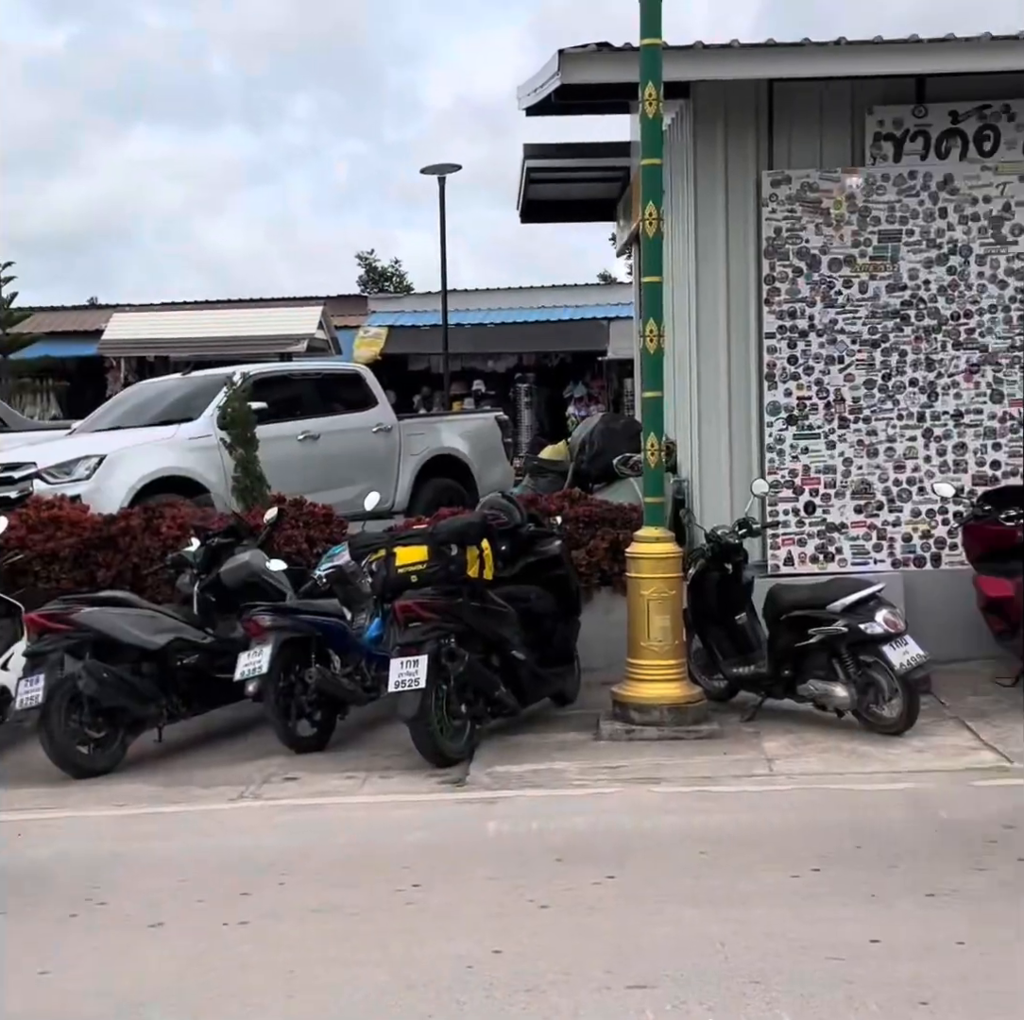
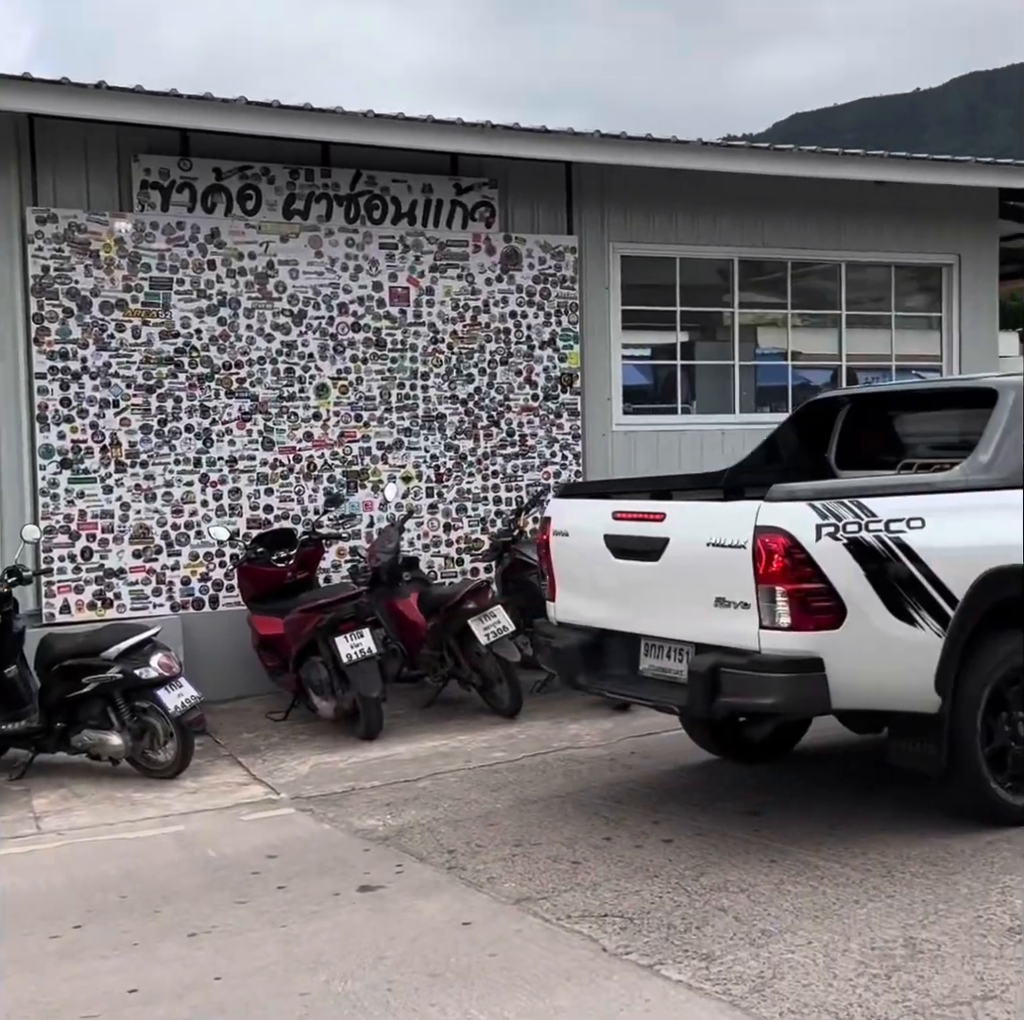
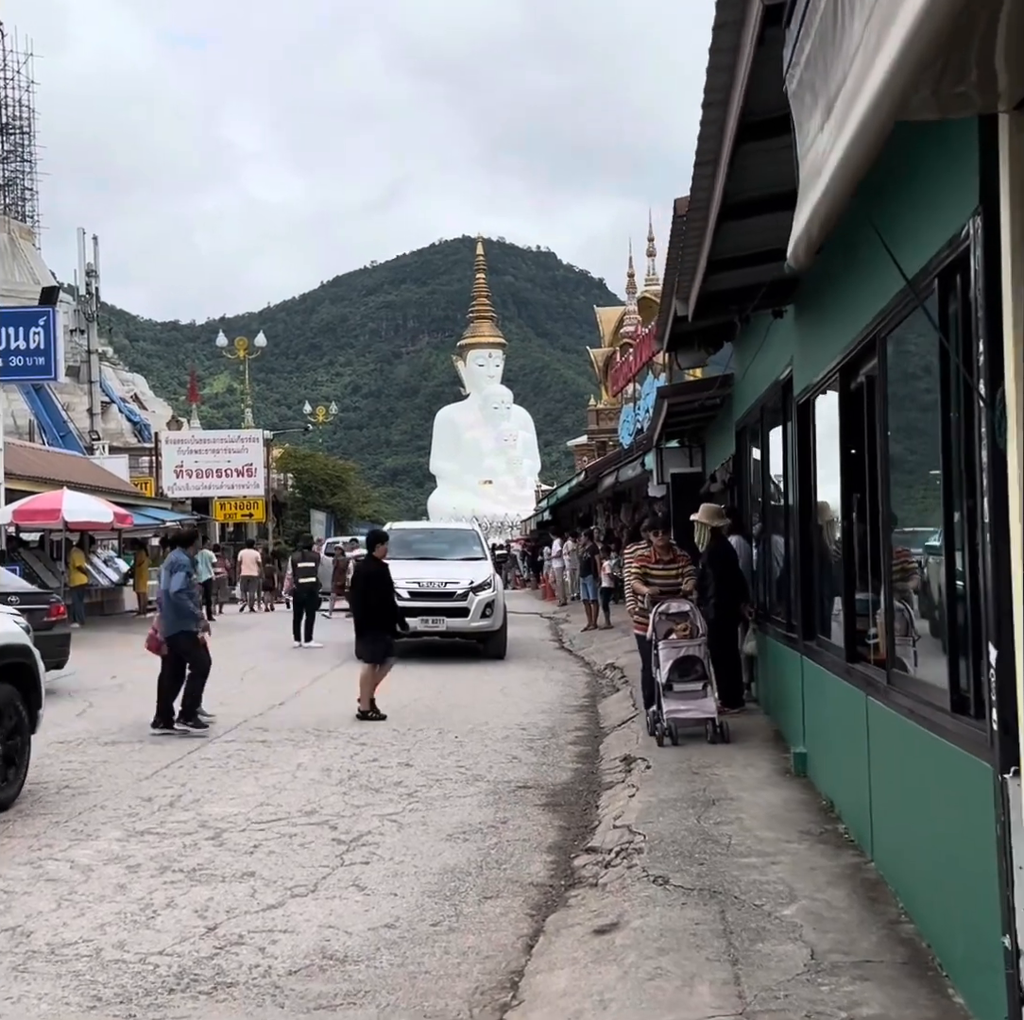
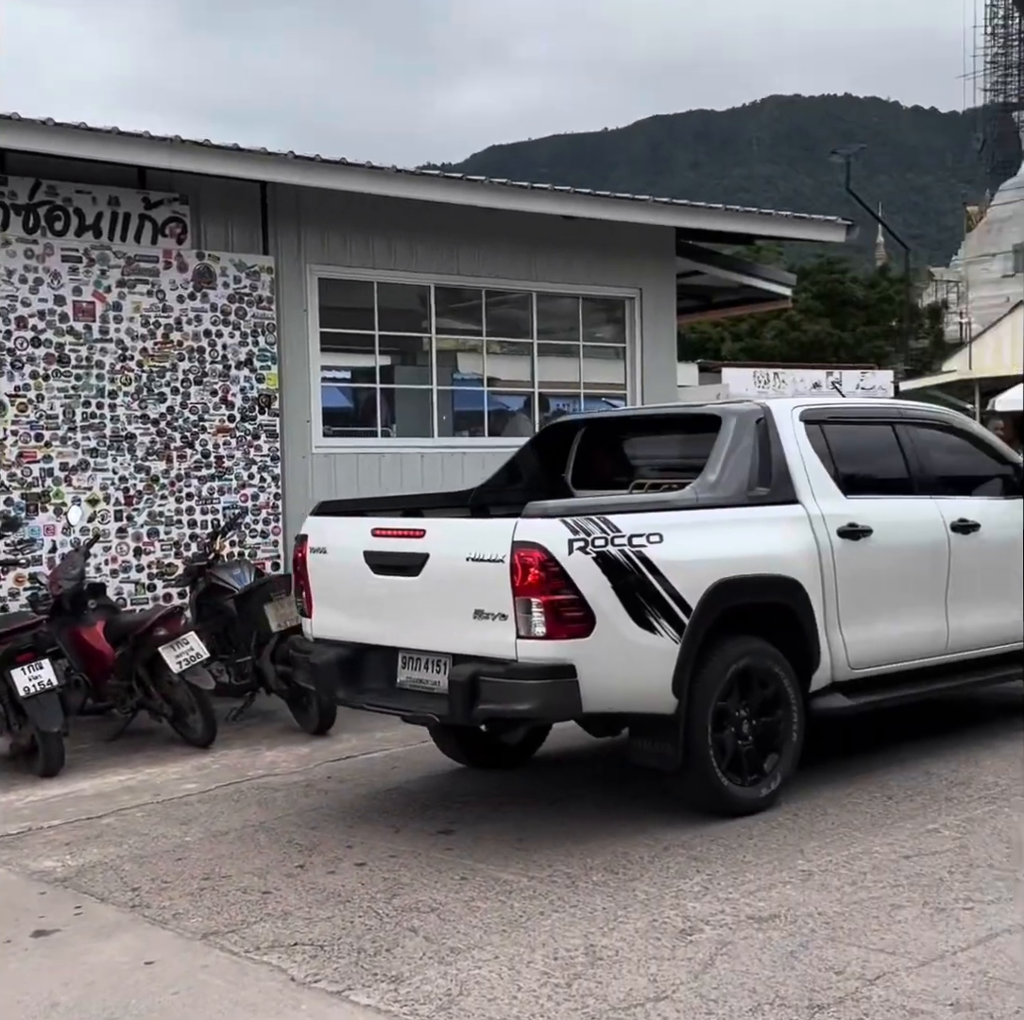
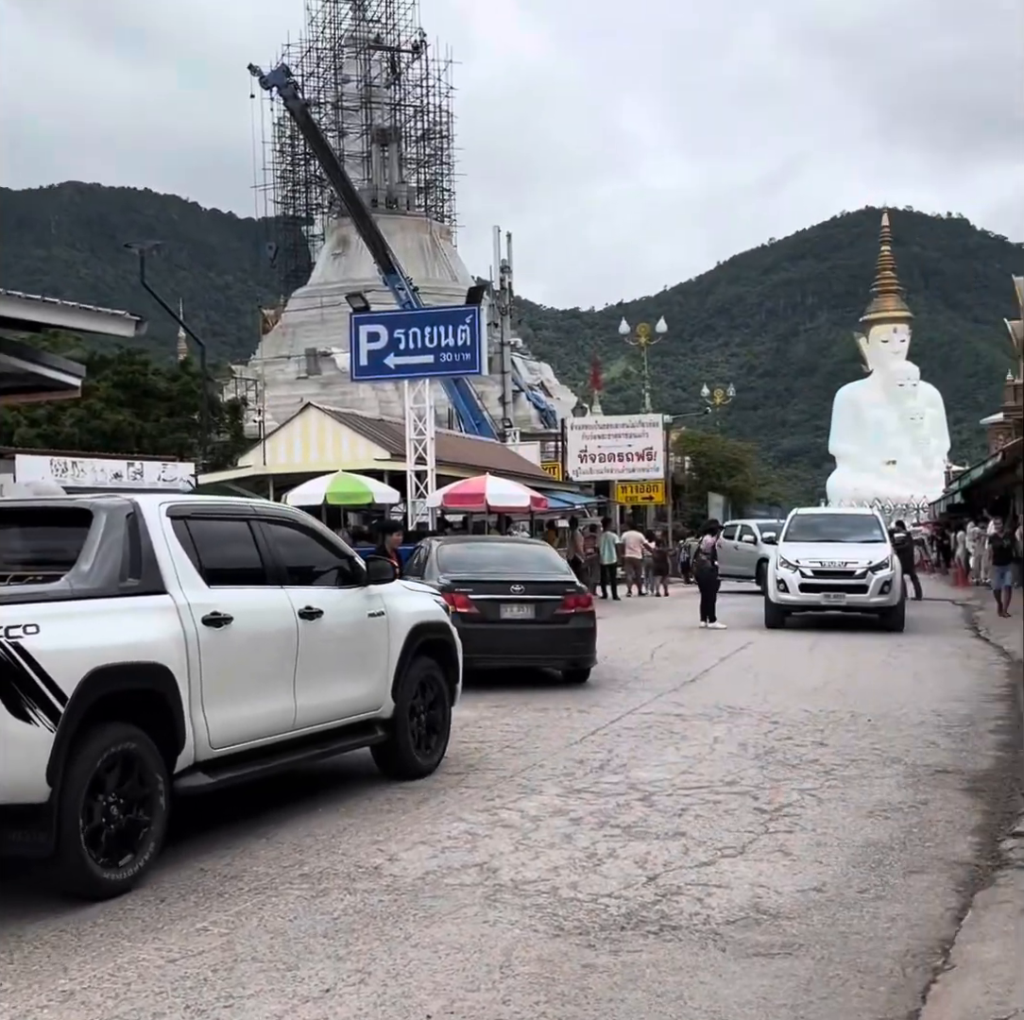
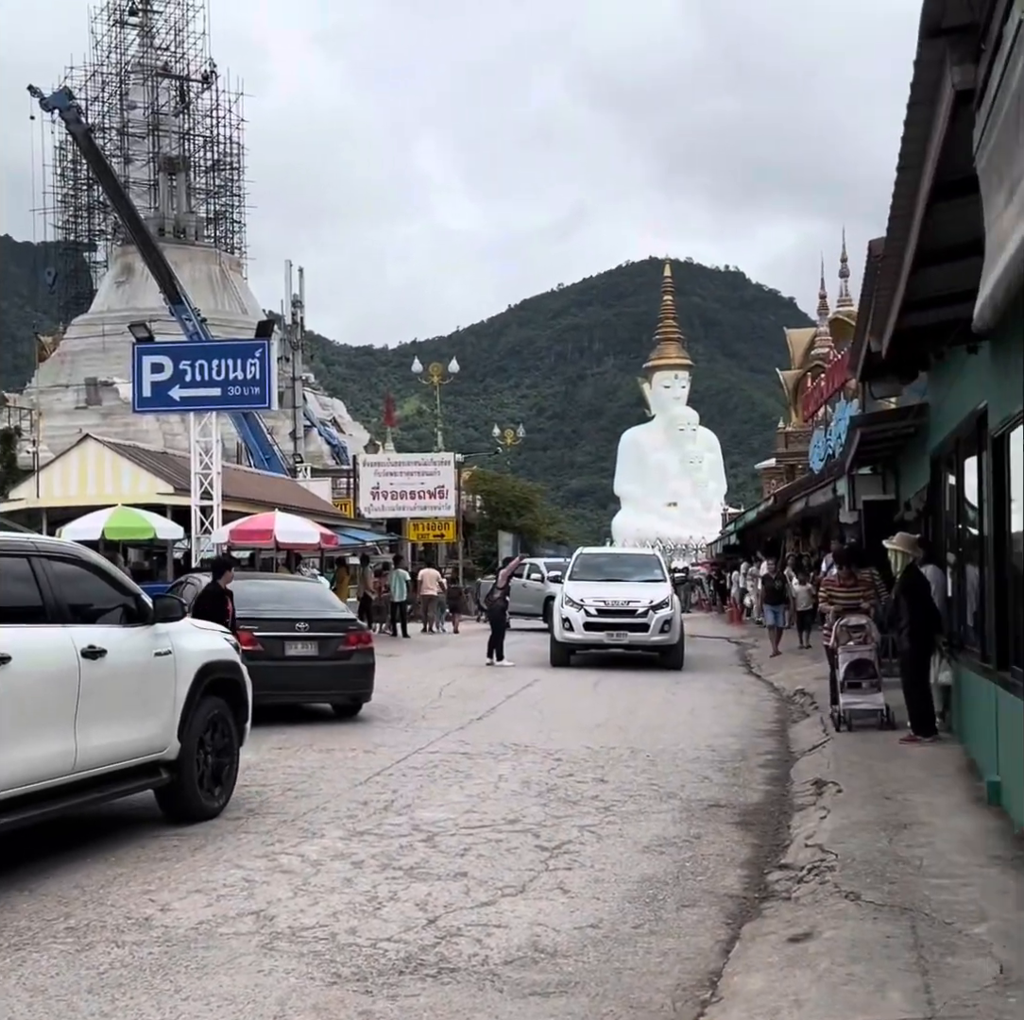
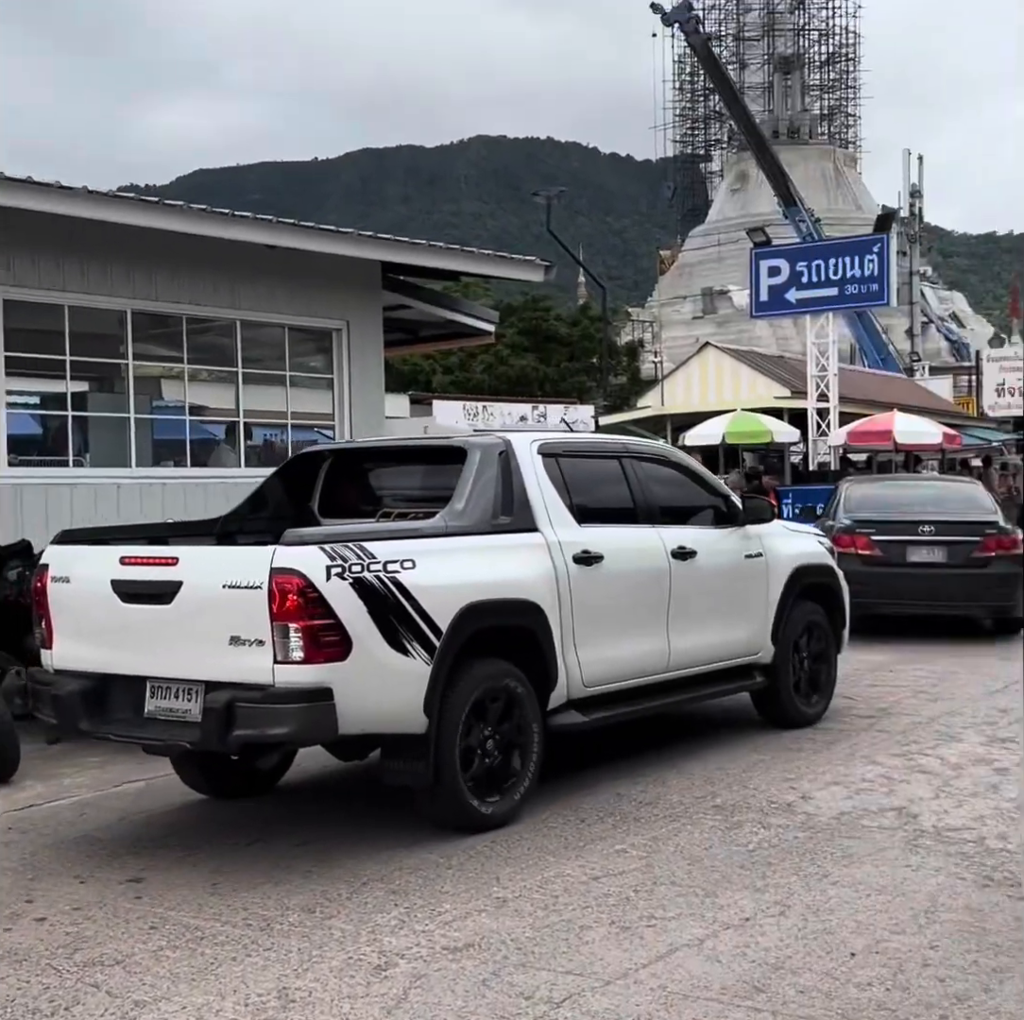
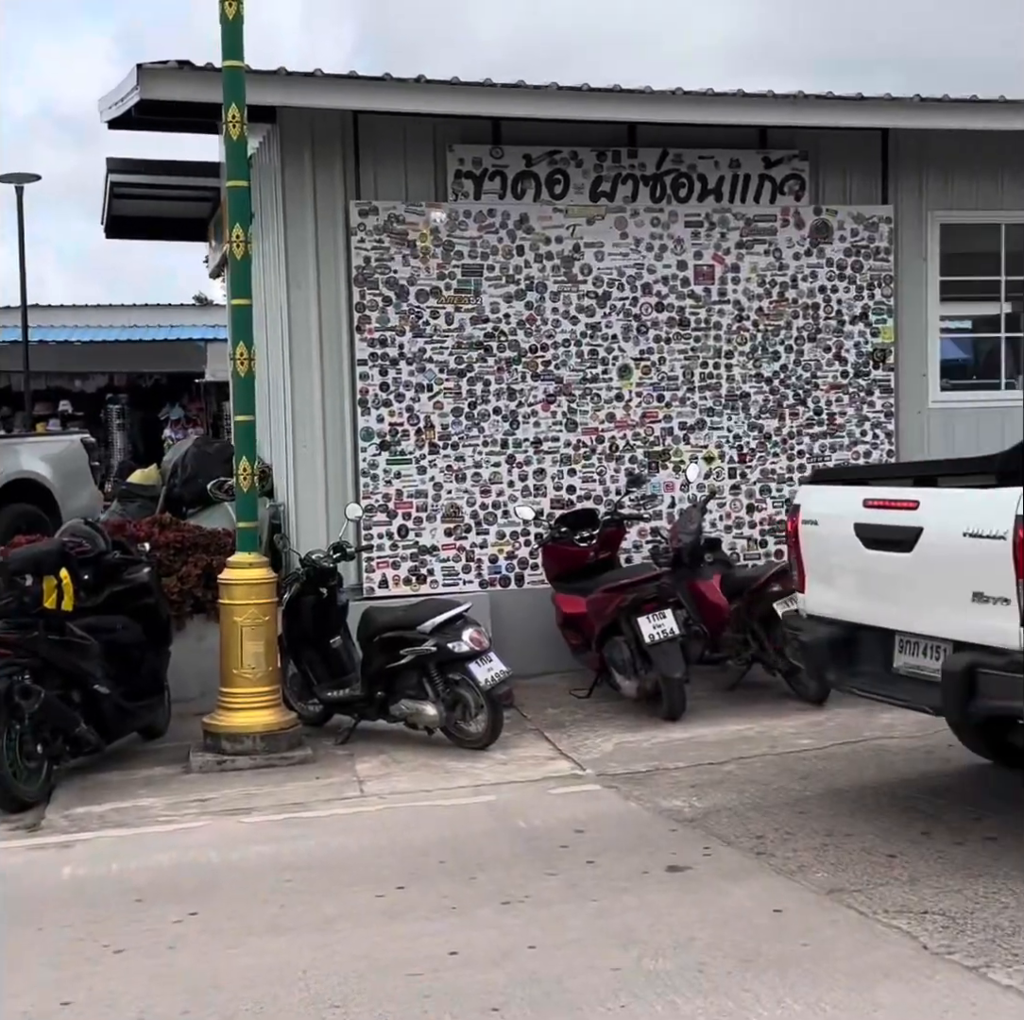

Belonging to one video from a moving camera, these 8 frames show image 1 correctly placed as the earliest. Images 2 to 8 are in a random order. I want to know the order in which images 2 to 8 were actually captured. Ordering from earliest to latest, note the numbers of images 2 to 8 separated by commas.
8, 2, 4, 7, 5, 6, 3
